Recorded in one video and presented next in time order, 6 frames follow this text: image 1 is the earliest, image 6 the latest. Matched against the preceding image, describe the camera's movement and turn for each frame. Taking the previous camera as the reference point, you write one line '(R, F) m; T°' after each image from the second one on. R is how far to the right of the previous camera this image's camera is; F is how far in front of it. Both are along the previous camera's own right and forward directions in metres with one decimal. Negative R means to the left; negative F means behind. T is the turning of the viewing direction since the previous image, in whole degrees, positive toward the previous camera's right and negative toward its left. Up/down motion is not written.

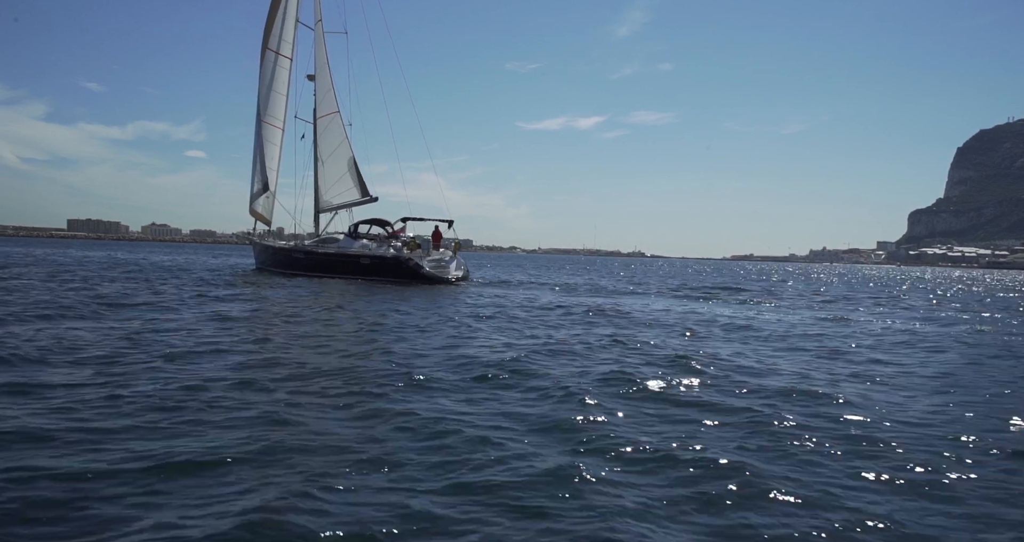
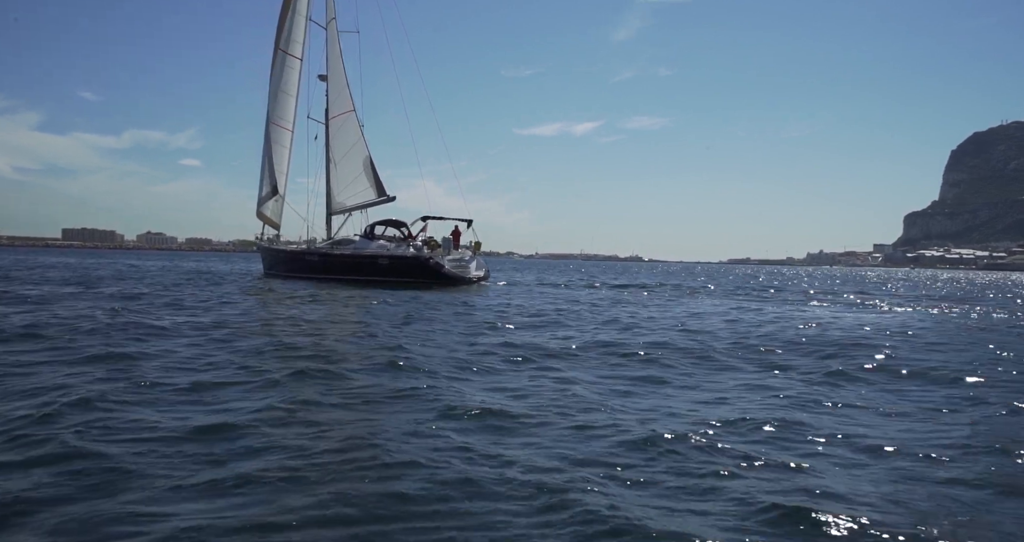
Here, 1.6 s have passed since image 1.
(-1.1, +1.0) m; 0°
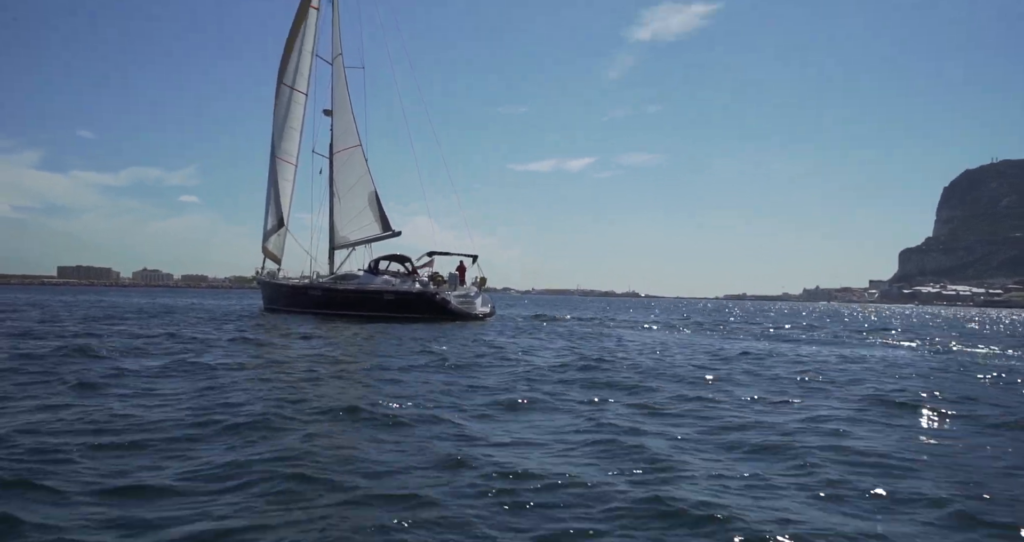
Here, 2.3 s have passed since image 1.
(-0.5, +0.3) m; 0°
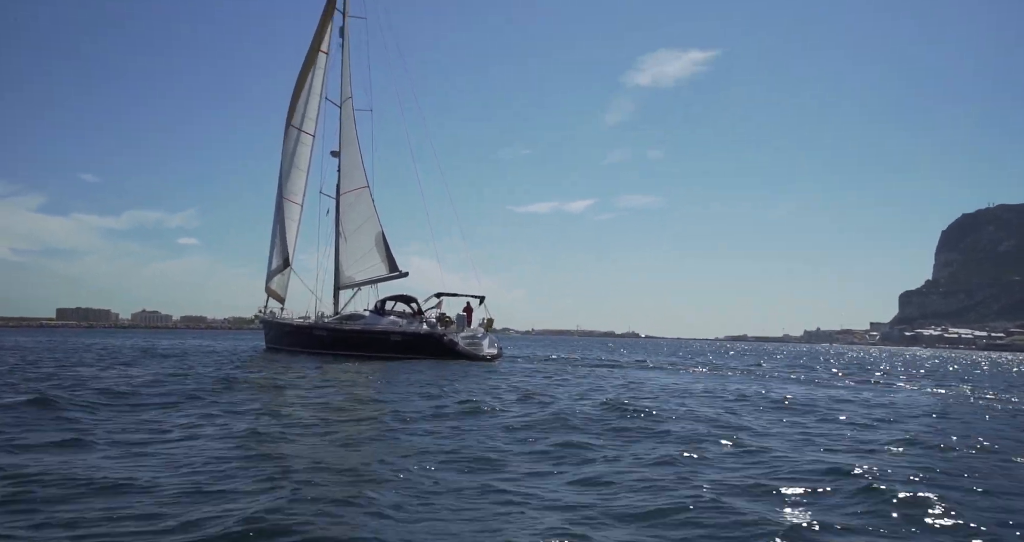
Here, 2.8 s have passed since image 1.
(-0.4, +0.1) m; 0°
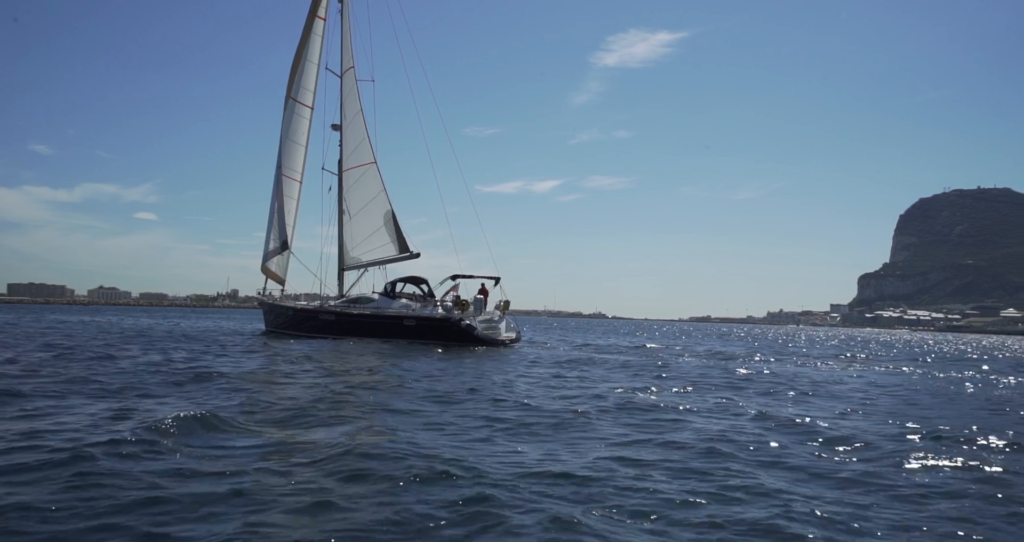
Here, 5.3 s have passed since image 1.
(-1.6, +2.0) m; +1°
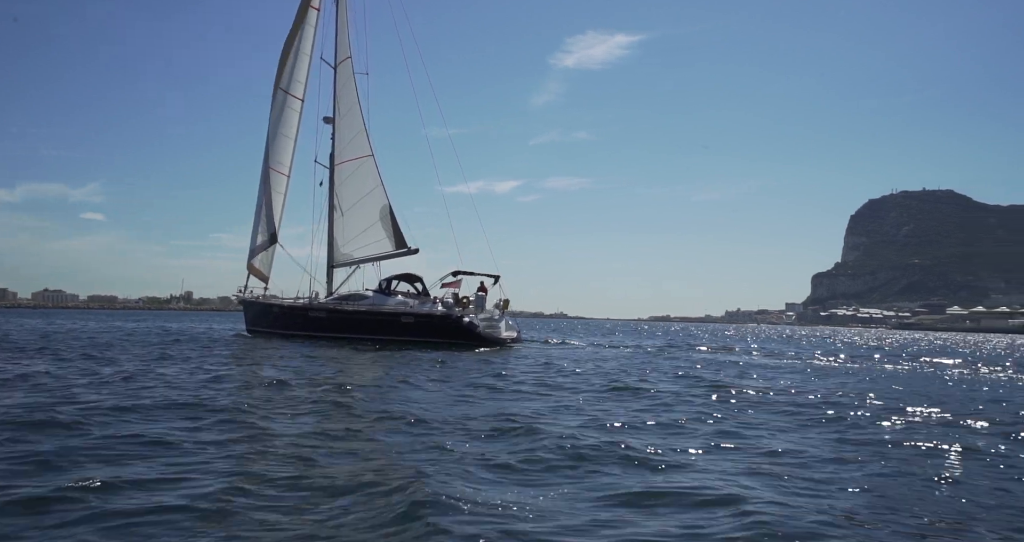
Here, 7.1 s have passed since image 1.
(-1.6, +1.1) m; +2°
